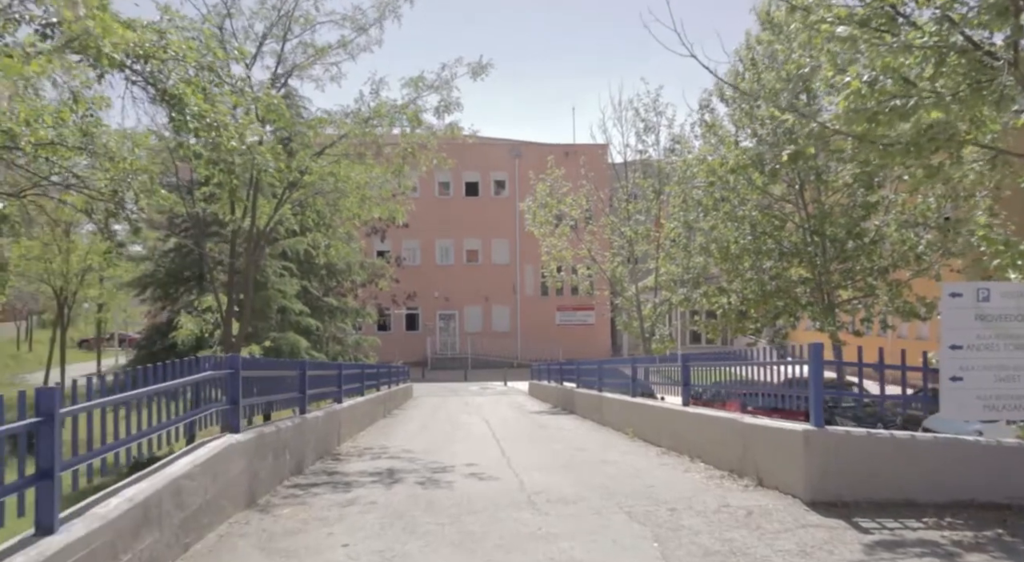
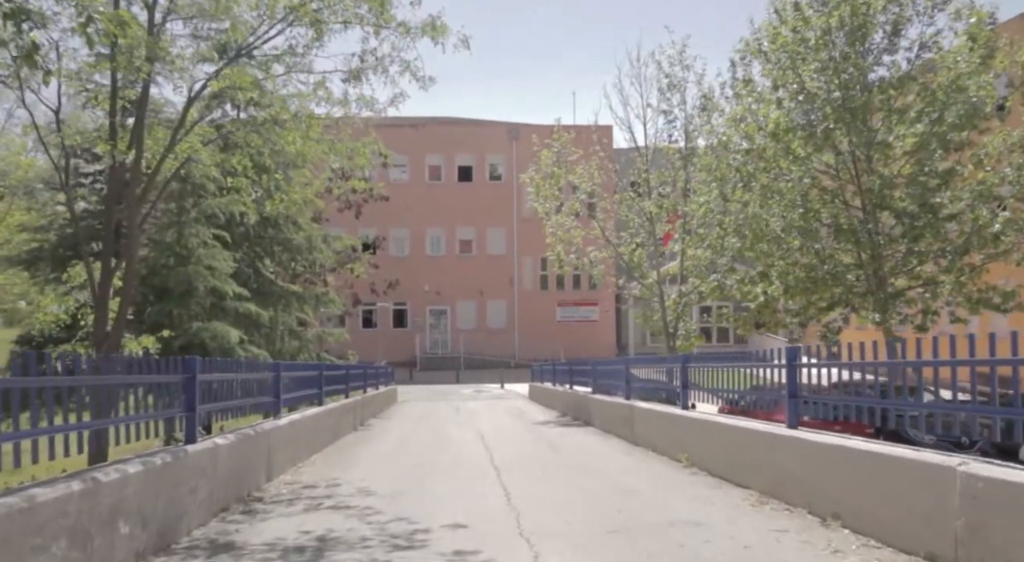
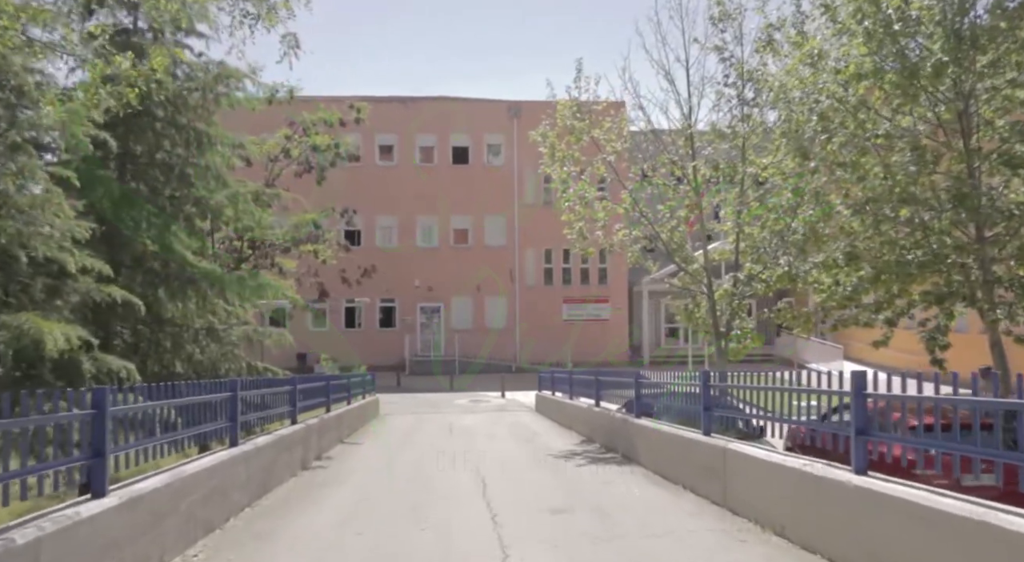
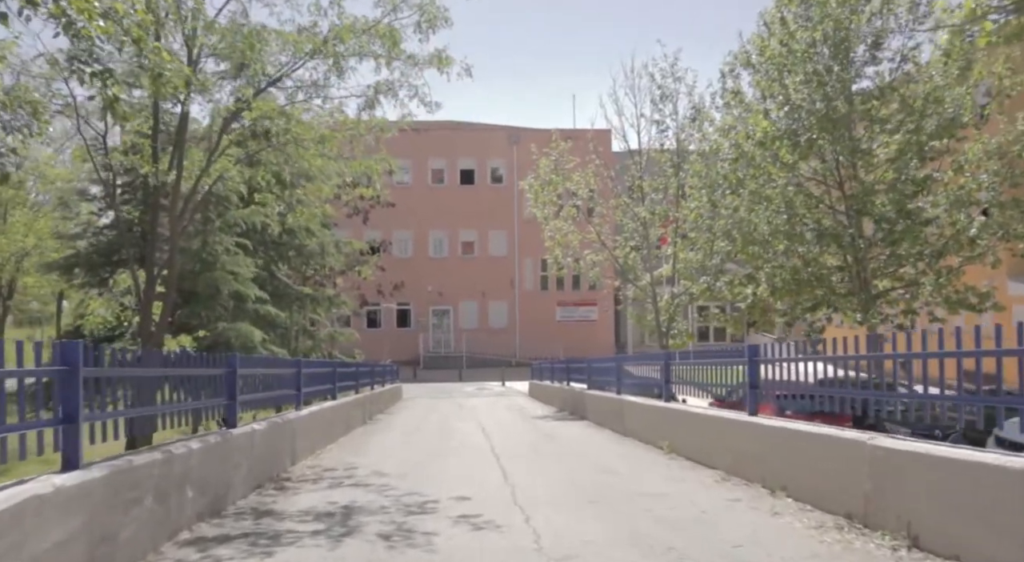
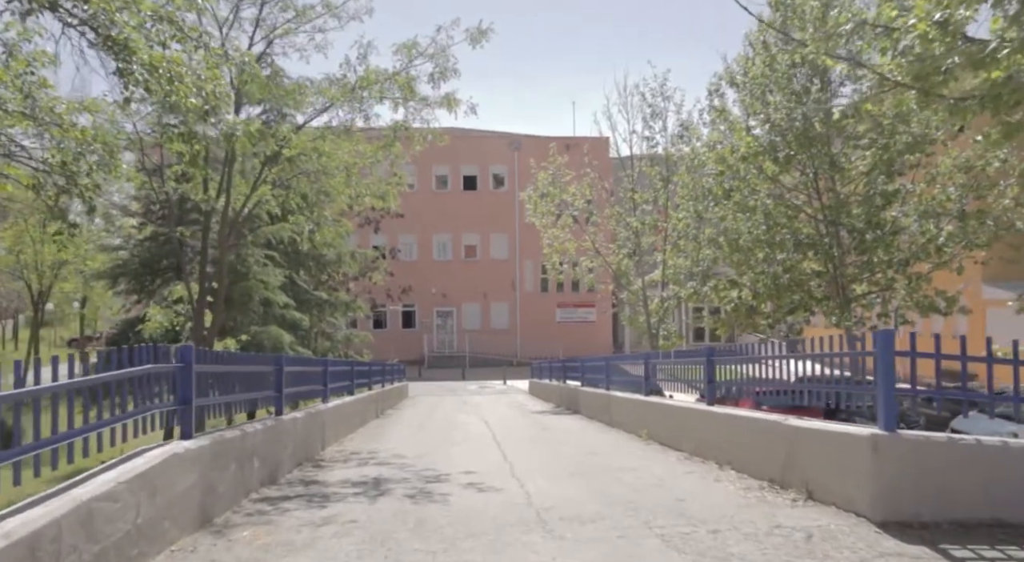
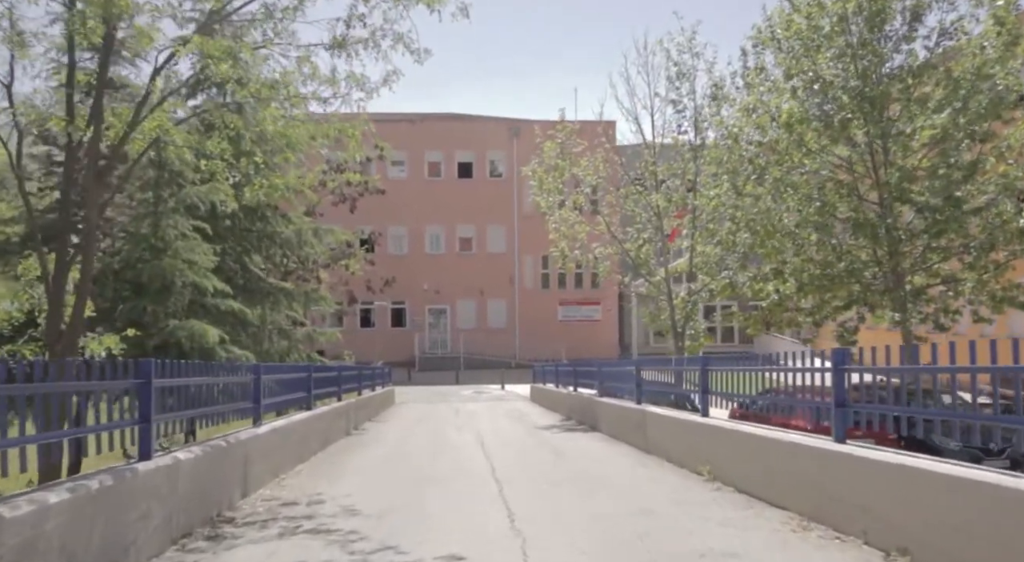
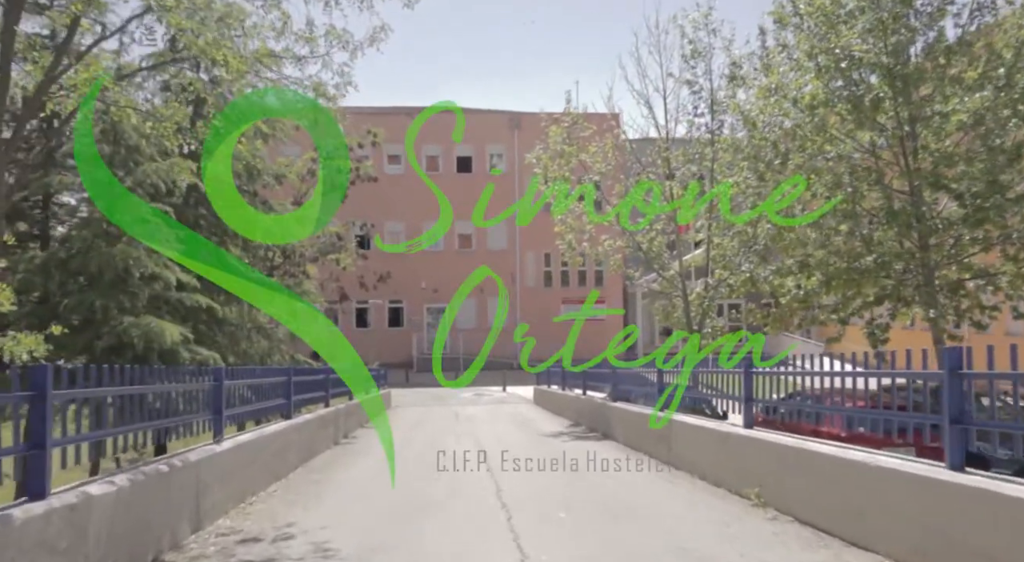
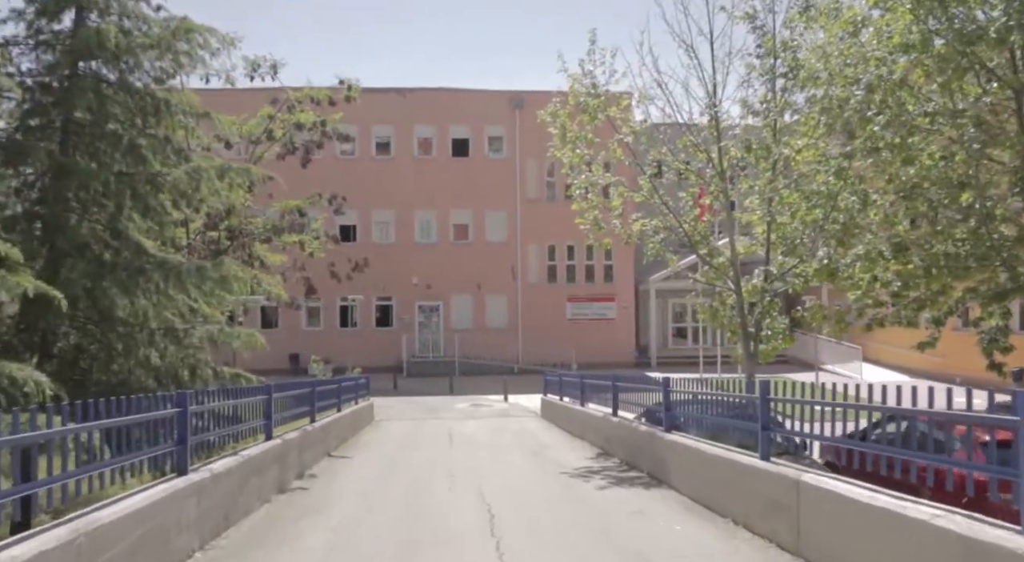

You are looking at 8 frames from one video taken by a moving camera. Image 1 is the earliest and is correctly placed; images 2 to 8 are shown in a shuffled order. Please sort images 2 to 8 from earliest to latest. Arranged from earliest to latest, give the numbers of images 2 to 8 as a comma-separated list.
5, 4, 2, 6, 7, 3, 8
